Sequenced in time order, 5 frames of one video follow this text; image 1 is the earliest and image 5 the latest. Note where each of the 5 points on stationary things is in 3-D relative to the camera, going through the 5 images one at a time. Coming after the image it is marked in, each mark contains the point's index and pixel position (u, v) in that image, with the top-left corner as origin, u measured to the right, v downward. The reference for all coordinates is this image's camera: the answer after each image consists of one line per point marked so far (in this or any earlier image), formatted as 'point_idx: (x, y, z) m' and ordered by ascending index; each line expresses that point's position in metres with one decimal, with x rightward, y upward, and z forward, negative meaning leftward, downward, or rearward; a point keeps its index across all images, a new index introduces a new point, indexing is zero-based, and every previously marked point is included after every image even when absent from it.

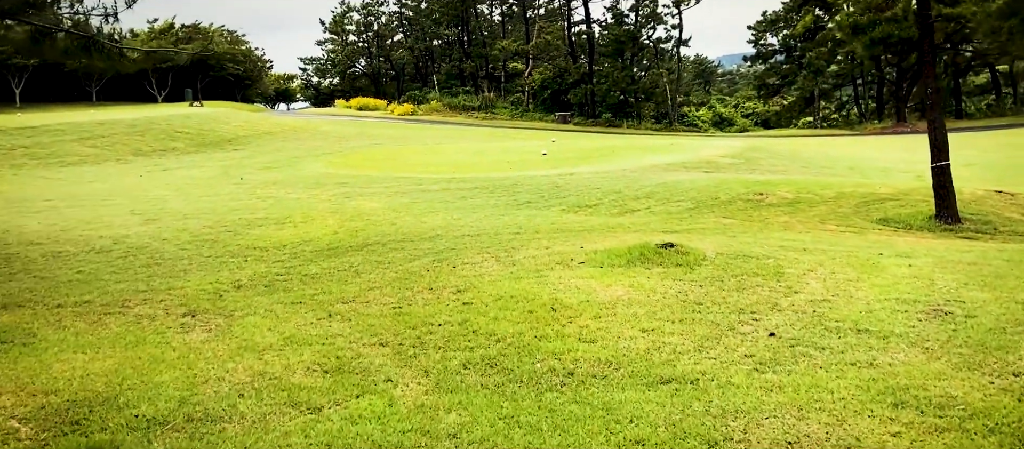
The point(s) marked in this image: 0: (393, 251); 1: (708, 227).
0: (-1.3, -0.3, +7.5) m
1: (+2.3, -0.1, +8.0) m
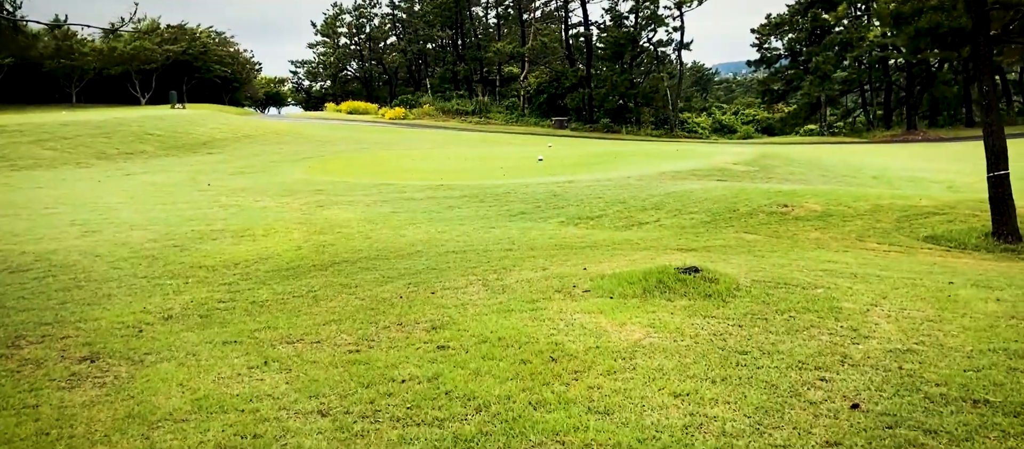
0: (-1.4, -0.5, +6.4) m
1: (+2.2, -0.2, +7.0) m
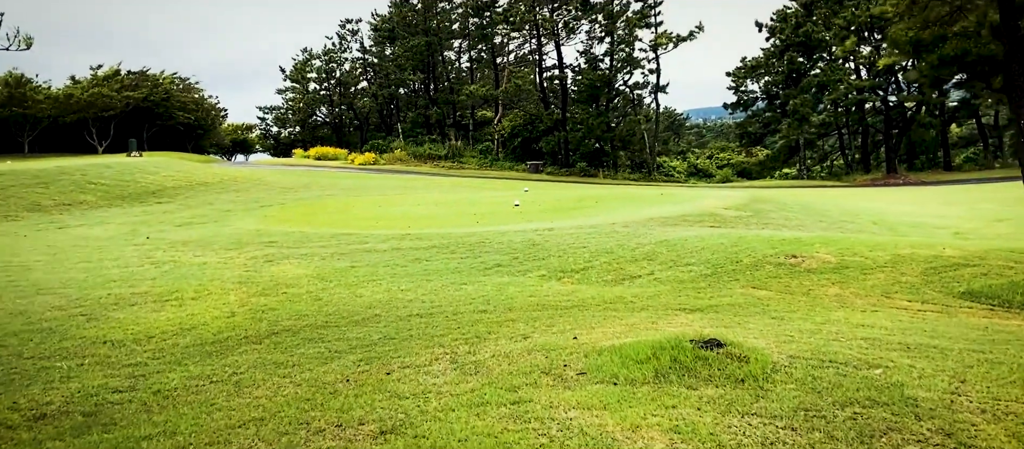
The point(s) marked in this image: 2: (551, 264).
0: (-1.6, -0.9, +5.2) m
1: (+2.0, -0.7, +6.0) m
2: (+0.4, -0.5, +7.9) m
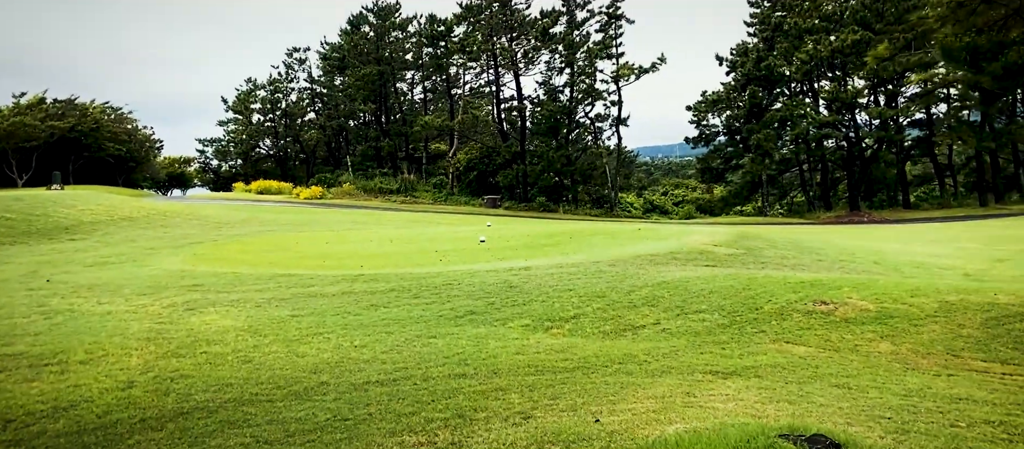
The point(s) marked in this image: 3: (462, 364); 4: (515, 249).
0: (-1.6, -1.2, +3.8) m
1: (+1.9, -1.0, +4.8) m
2: (+0.2, -0.9, +6.6) m
3: (-0.4, -1.1, +5.1) m
4: (+0.1, -0.4, +10.4) m
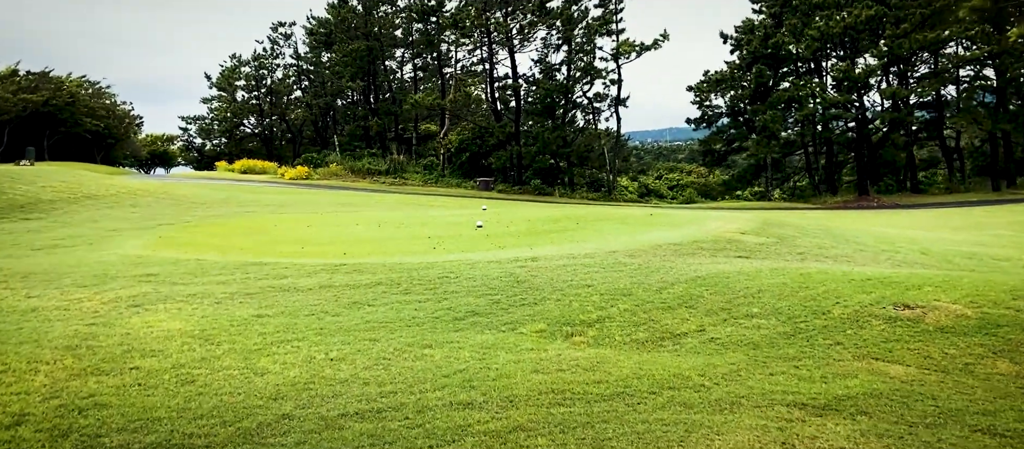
0: (-1.5, -1.1, +2.6) m
1: (+2.0, -0.9, +3.7) m
2: (+0.3, -0.7, +5.5) m
3: (-0.3, -1.0, +4.0) m
4: (+0.1, -0.2, +9.3) m
